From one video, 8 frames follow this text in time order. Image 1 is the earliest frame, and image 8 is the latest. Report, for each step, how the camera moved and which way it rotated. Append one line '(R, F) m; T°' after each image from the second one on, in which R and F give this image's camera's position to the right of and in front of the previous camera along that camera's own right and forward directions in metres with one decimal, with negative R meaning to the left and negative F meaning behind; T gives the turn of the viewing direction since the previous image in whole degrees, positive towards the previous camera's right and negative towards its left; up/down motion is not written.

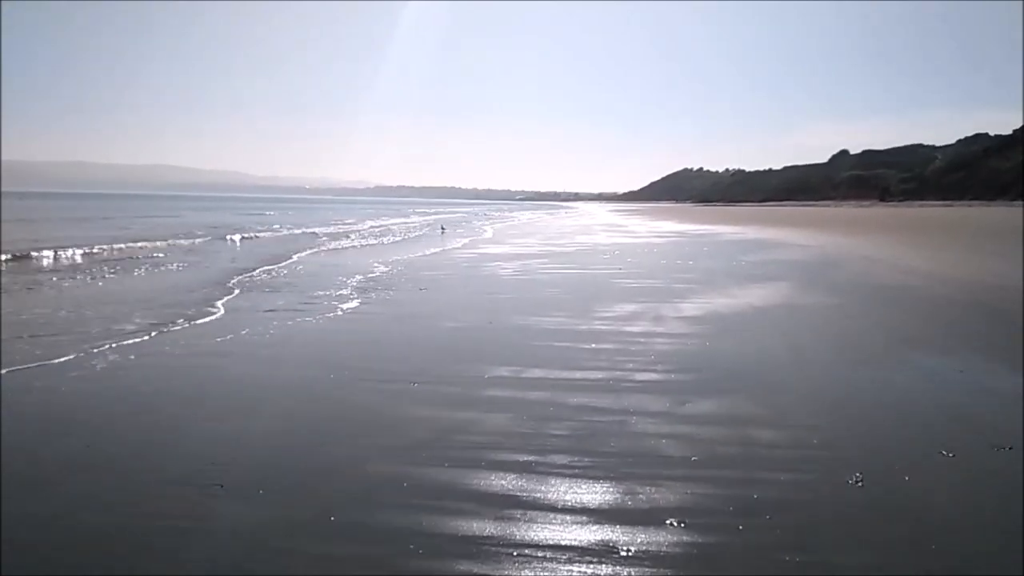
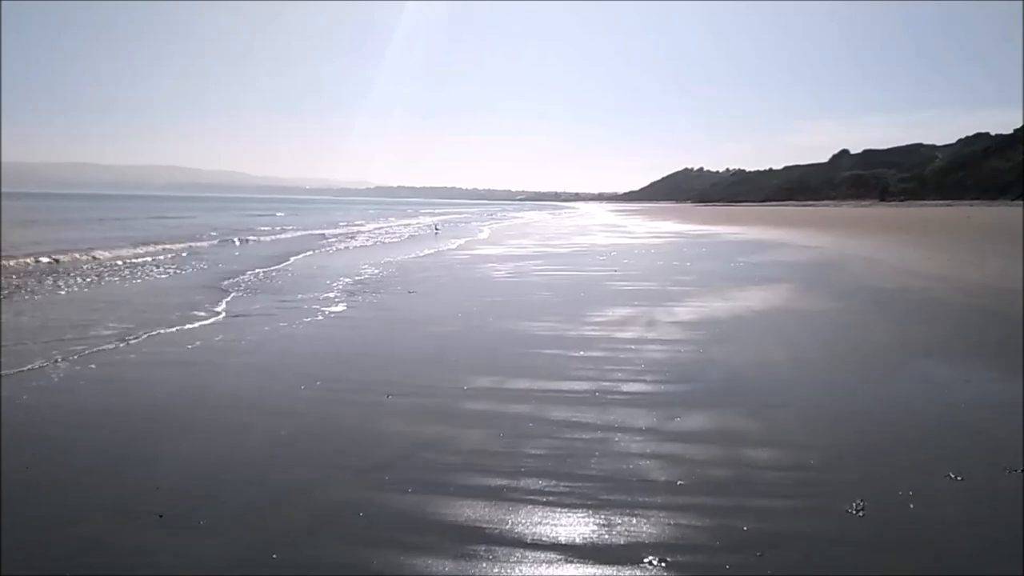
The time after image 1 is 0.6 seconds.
(+0.2, +0.4) m; 0°
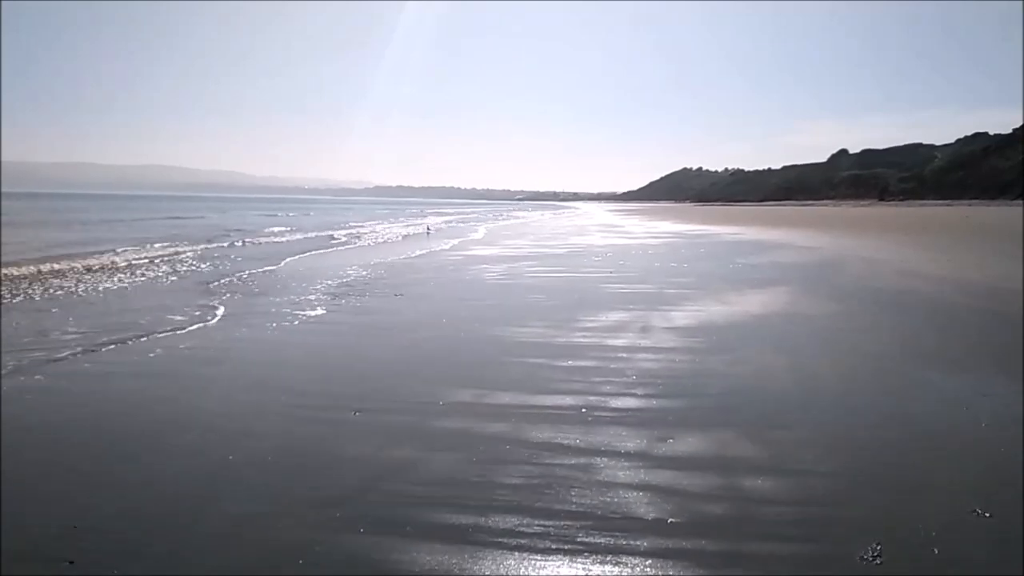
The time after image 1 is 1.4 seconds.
(+0.2, +0.5) m; 0°
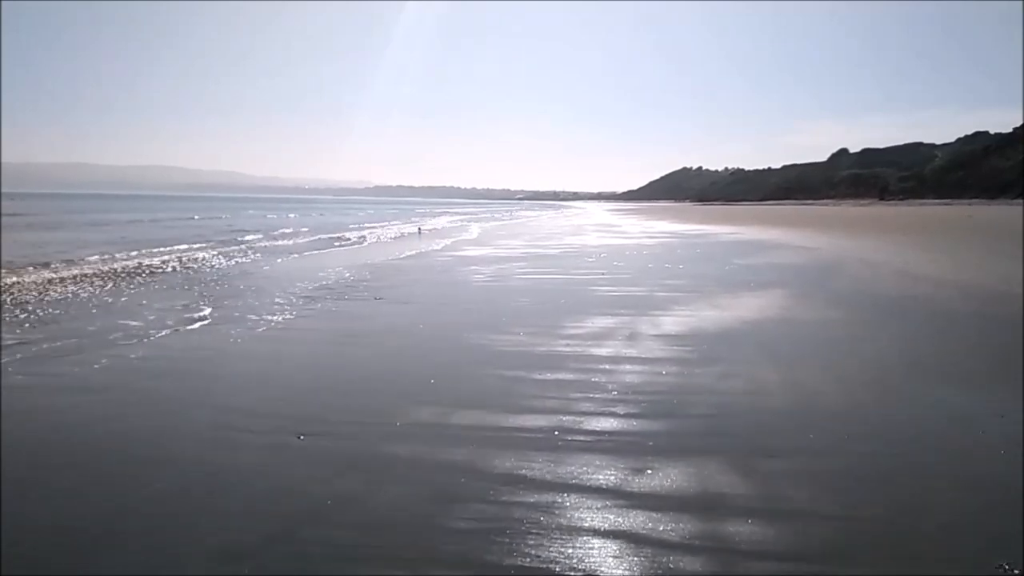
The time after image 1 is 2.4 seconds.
(+0.3, +0.6) m; 0°
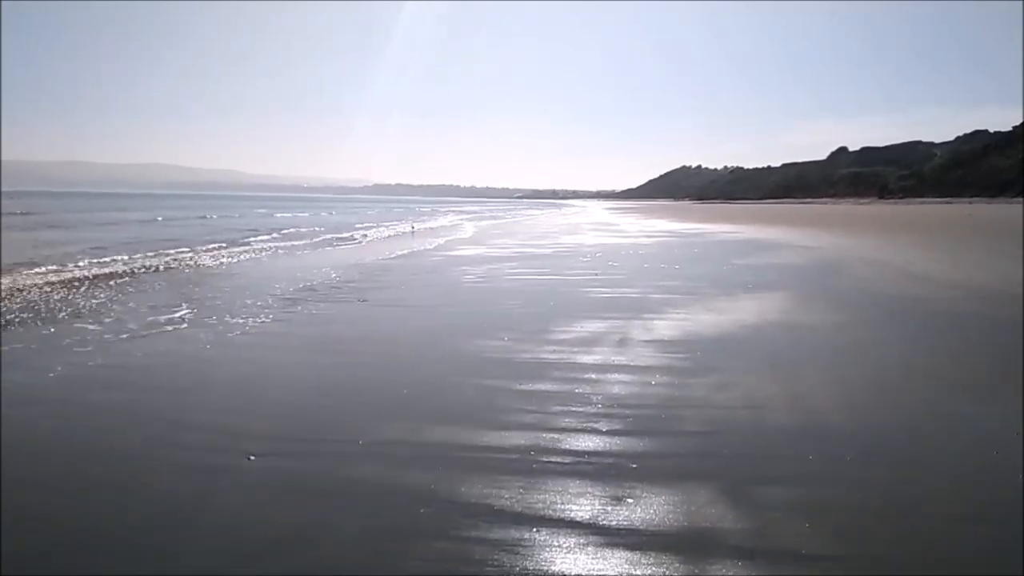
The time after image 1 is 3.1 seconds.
(+0.2, +0.5) m; 0°
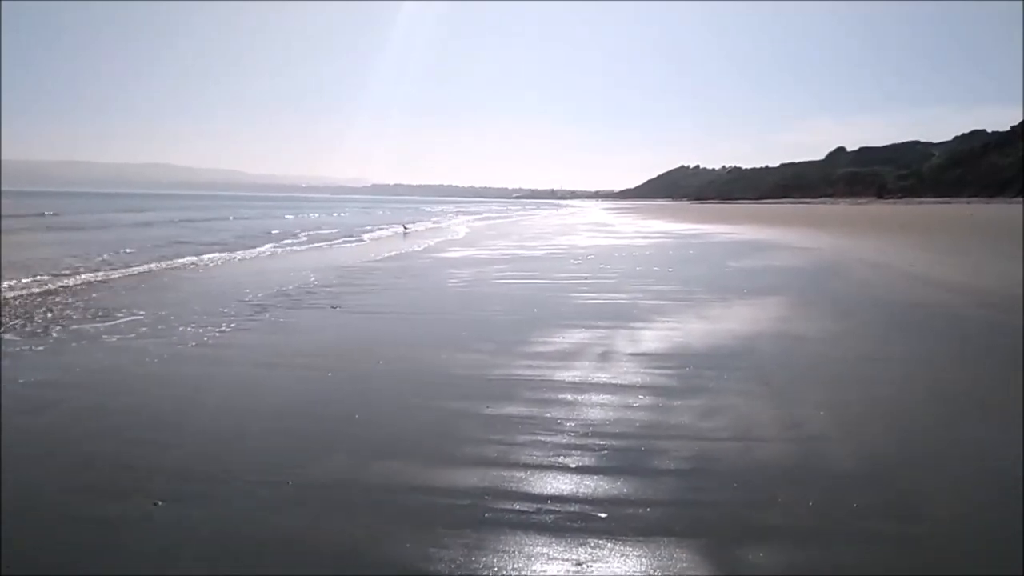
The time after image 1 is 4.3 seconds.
(+0.3, +0.7) m; 0°
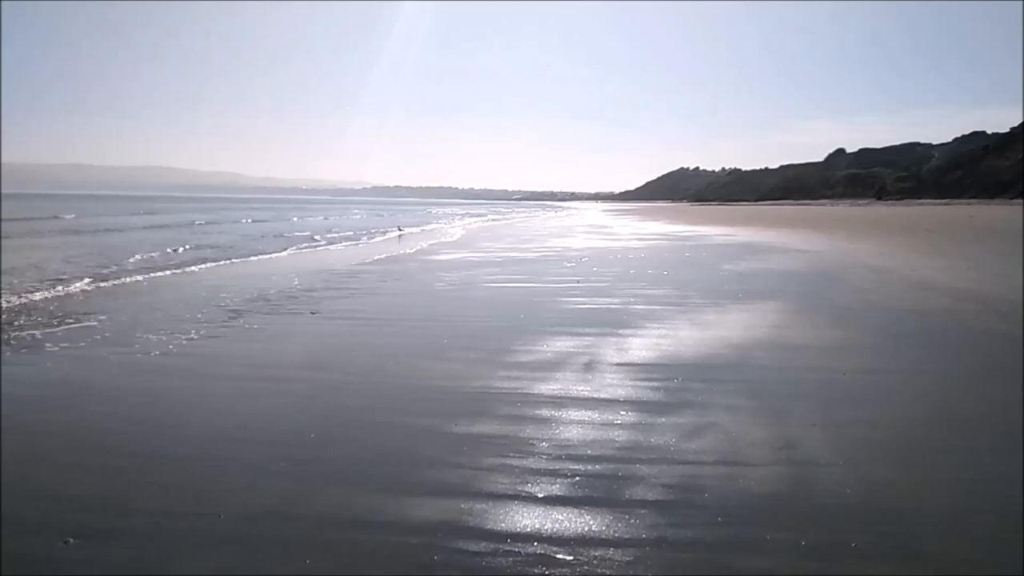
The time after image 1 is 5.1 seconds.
(+0.2, +0.5) m; 0°
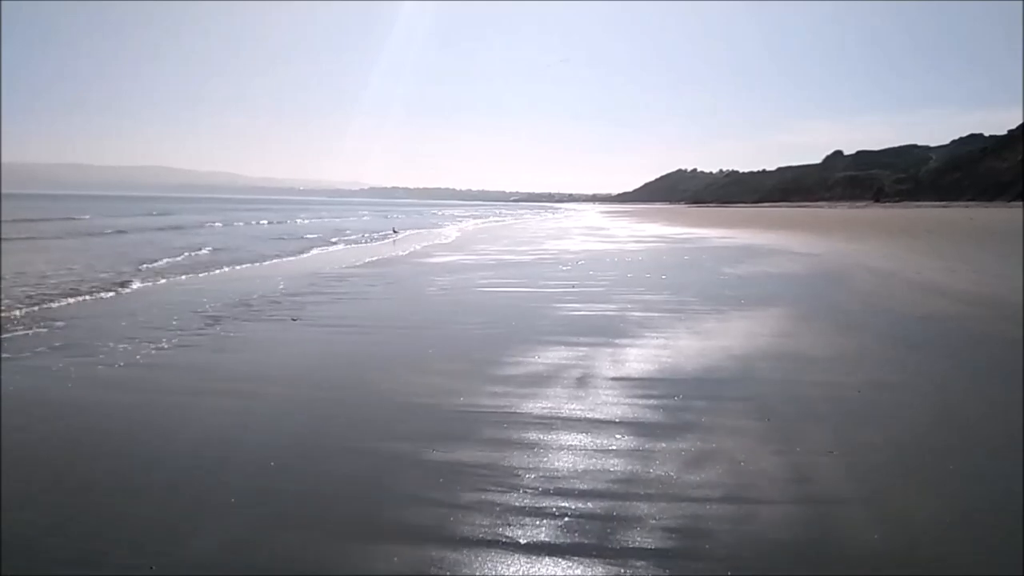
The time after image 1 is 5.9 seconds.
(+0.1, +0.5) m; 0°
